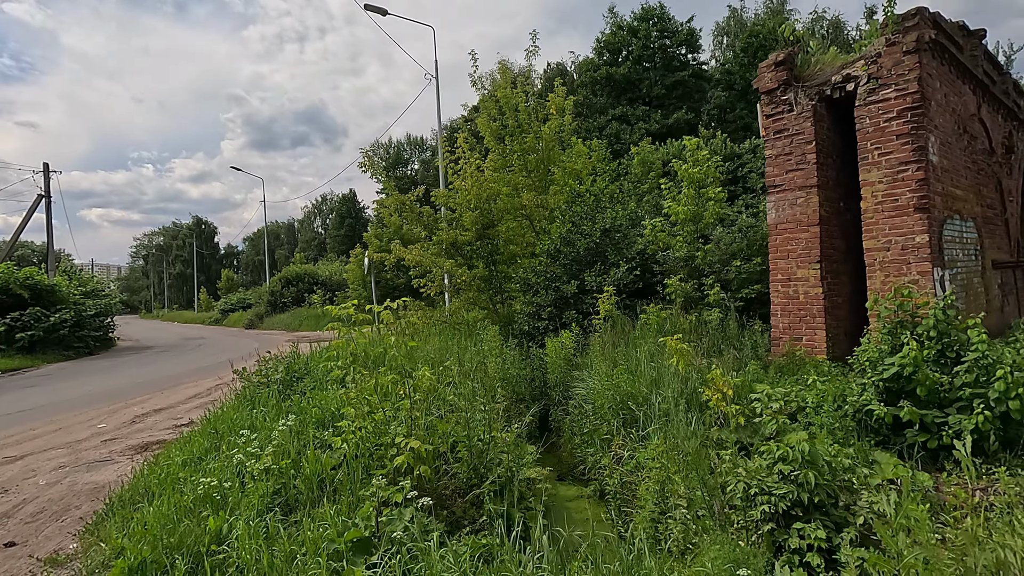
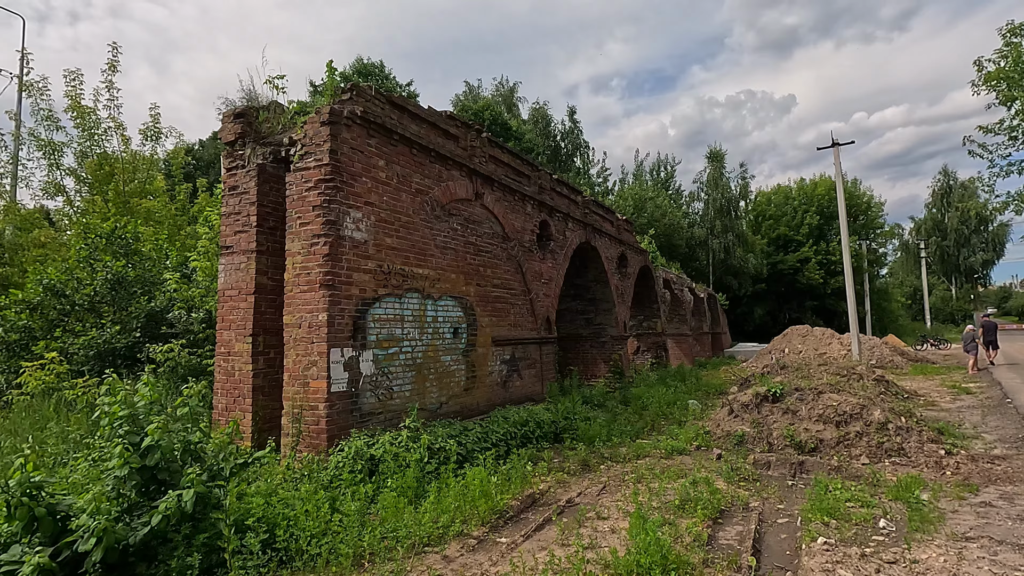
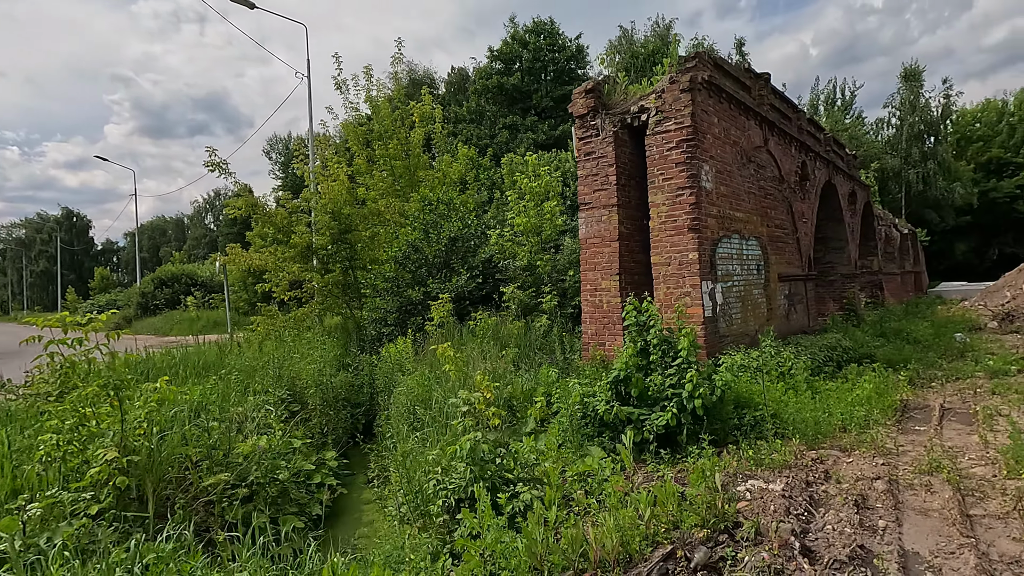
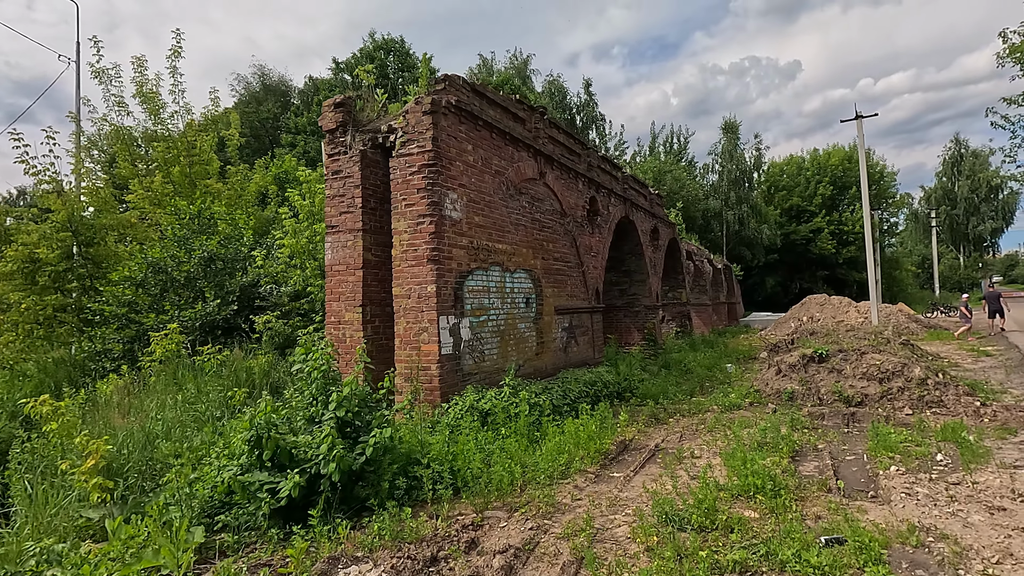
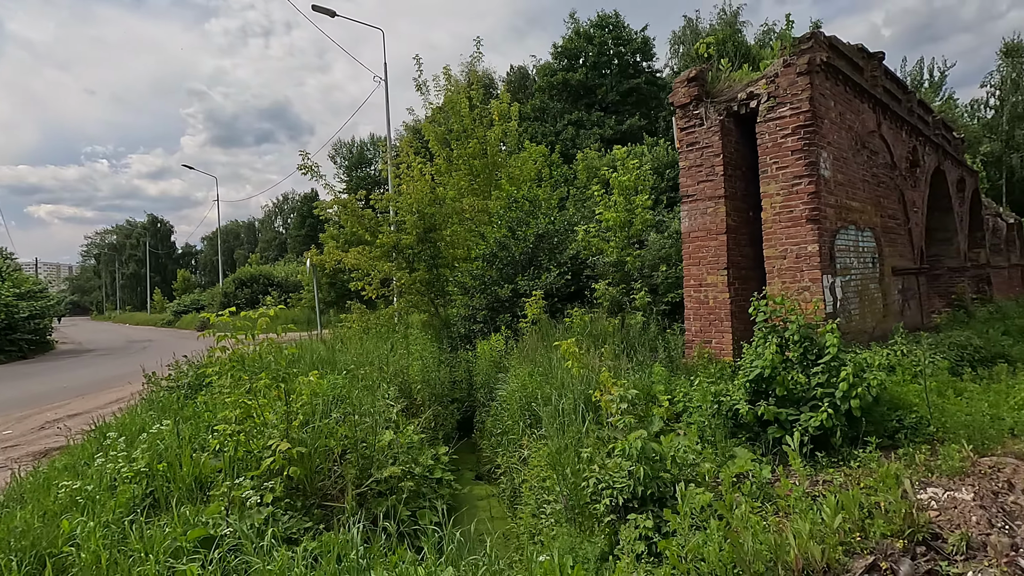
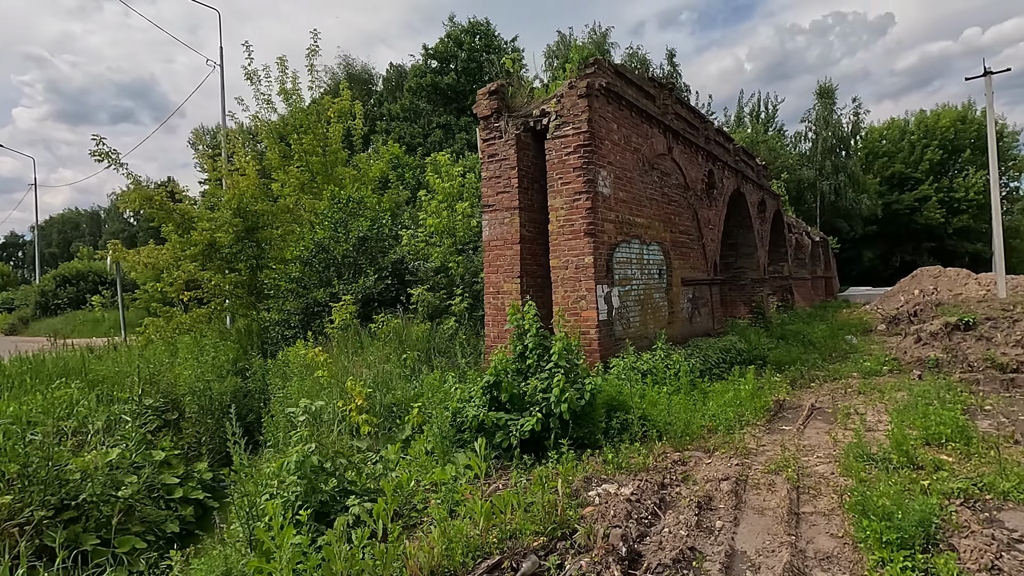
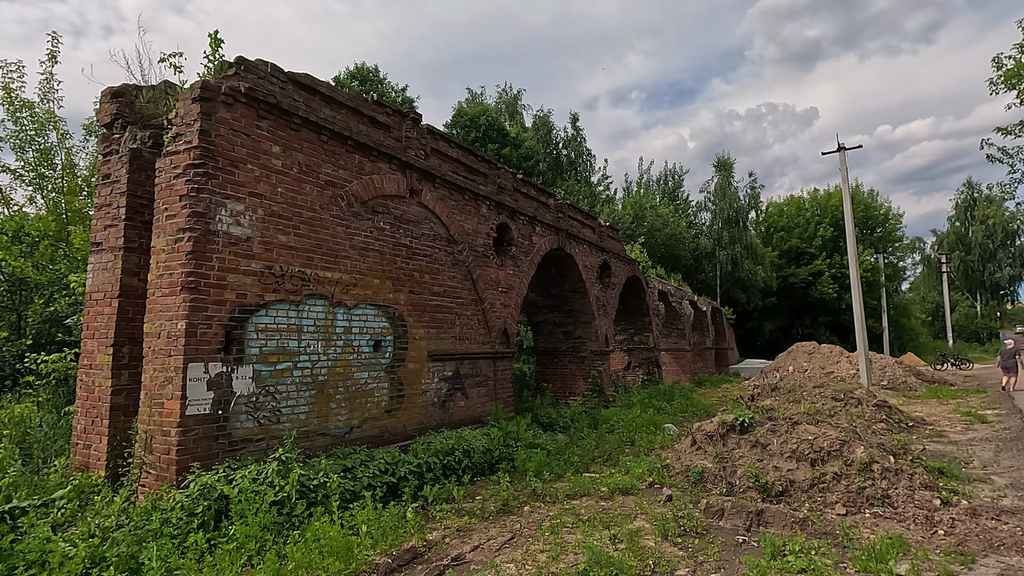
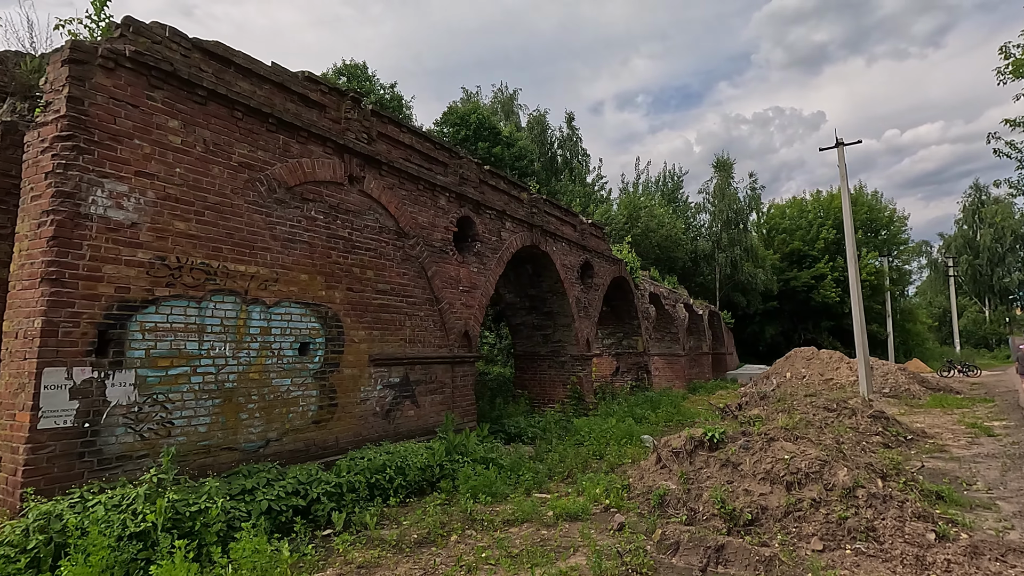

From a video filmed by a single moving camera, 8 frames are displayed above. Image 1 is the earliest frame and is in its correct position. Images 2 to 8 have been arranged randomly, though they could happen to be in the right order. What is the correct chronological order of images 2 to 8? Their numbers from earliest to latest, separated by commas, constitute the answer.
5, 3, 6, 4, 2, 7, 8
